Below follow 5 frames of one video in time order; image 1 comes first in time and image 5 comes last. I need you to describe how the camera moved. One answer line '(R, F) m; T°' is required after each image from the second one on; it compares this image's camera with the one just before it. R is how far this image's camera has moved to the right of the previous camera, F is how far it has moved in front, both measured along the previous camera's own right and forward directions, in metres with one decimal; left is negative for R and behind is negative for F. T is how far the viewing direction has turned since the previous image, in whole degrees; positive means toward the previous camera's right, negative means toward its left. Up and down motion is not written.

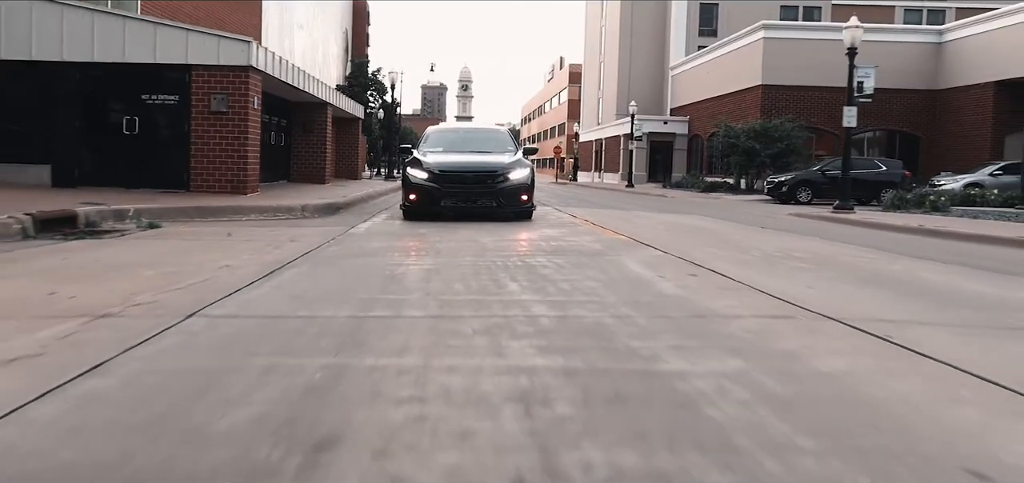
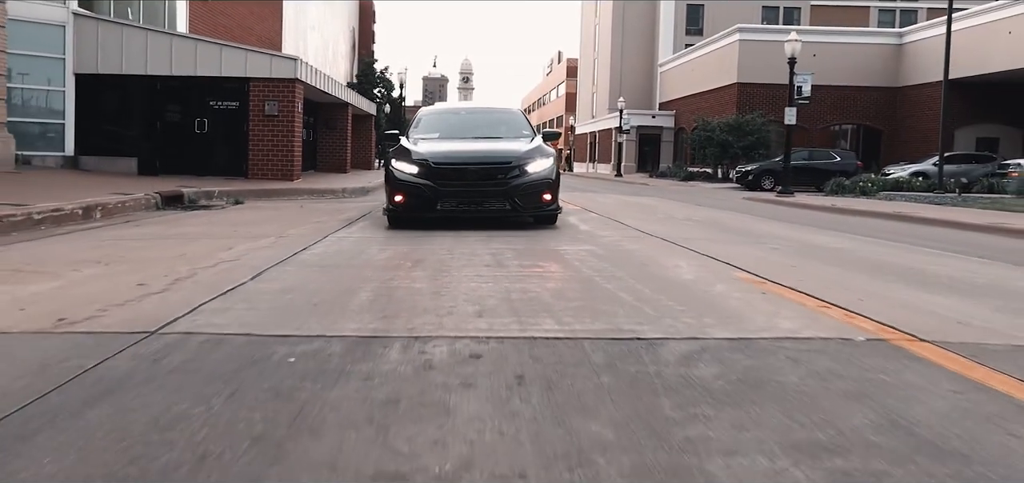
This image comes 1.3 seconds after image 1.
(+0.2, -5.0) m; 0°
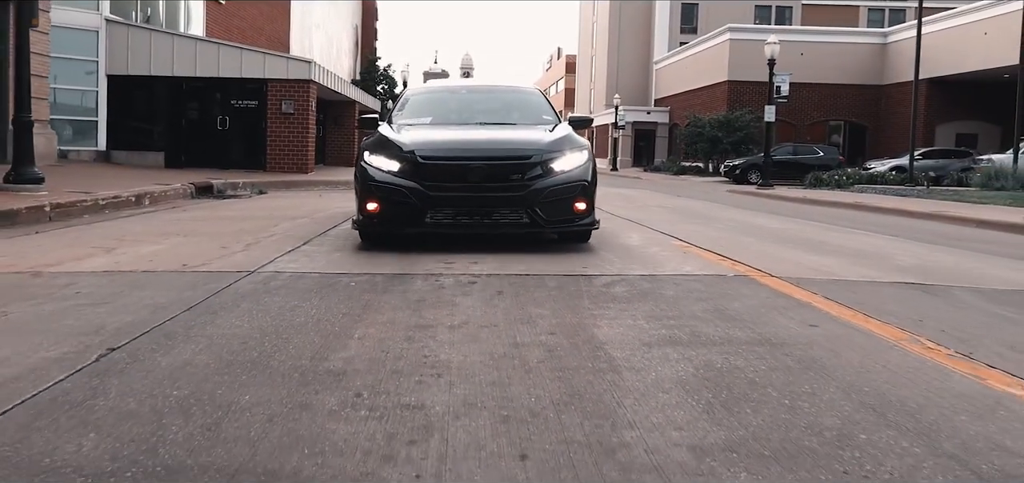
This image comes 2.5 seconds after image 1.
(+0.1, -2.2) m; 0°
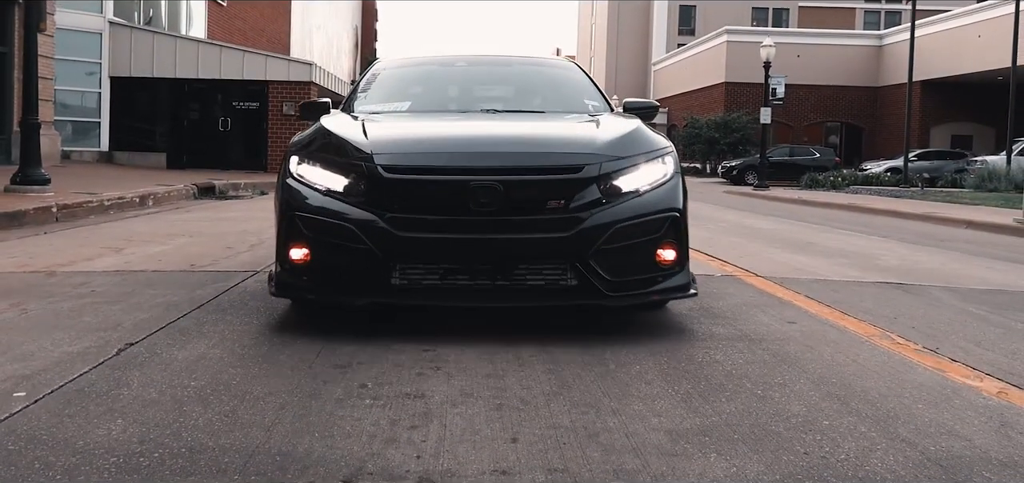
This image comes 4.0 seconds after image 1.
(0.0, -0.3) m; 0°
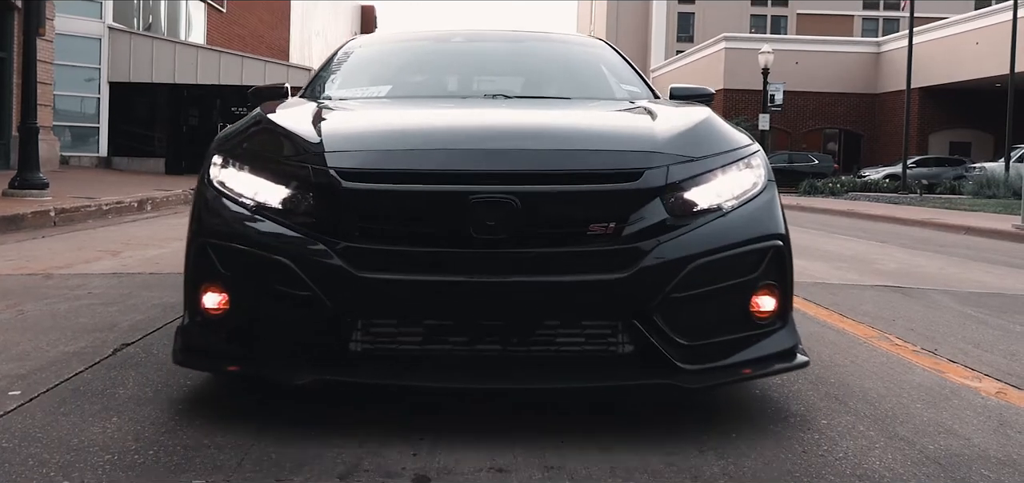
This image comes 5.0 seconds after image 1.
(0.0, 0.0) m; 0°
